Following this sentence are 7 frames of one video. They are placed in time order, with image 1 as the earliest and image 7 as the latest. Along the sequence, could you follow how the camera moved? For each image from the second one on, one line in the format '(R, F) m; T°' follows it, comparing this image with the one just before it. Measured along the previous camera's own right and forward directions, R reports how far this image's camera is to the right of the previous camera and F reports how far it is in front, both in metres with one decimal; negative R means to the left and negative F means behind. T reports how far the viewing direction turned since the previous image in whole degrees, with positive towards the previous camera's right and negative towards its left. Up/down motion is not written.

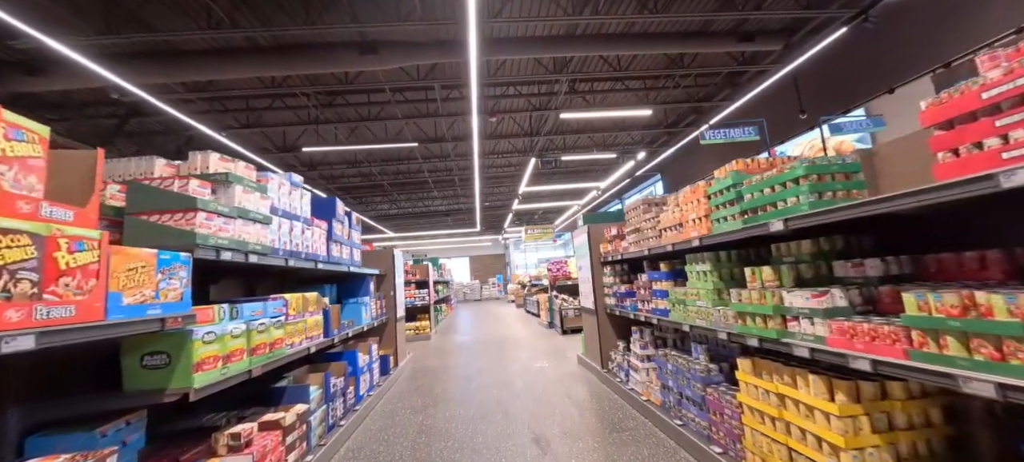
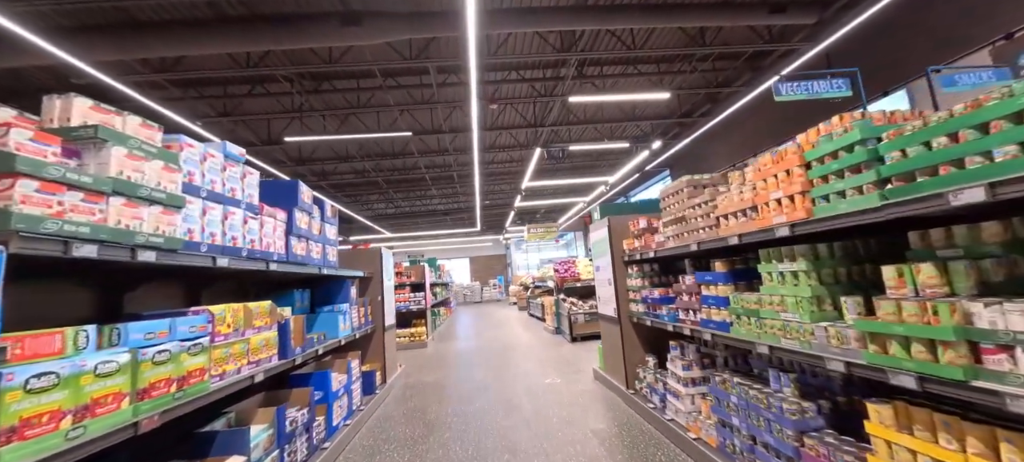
(-0.1, +0.6) m; 0°
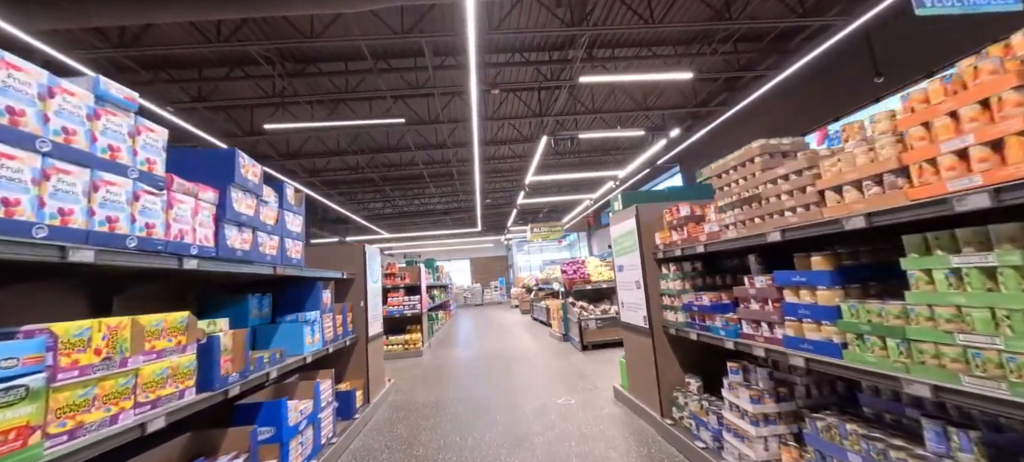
(0.0, +0.6) m; 0°
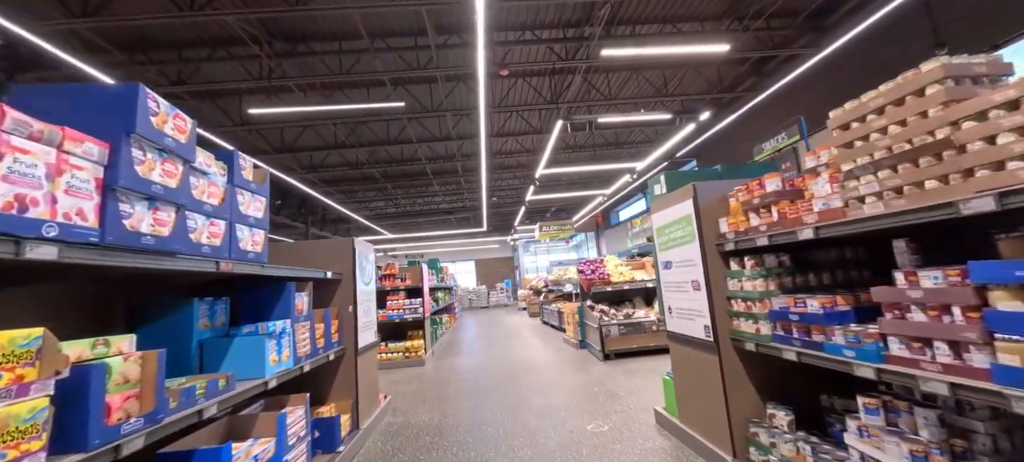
(-0.1, +0.6) m; -1°
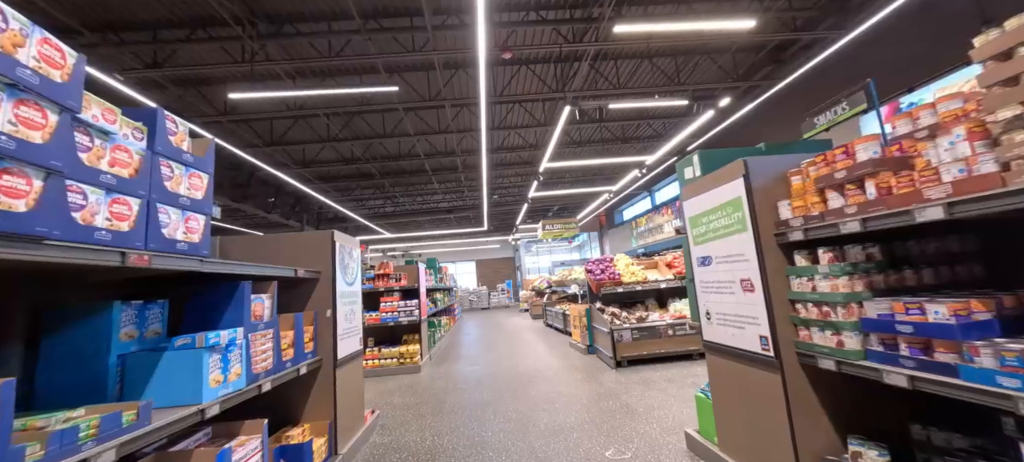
(0.0, +0.4) m; 0°
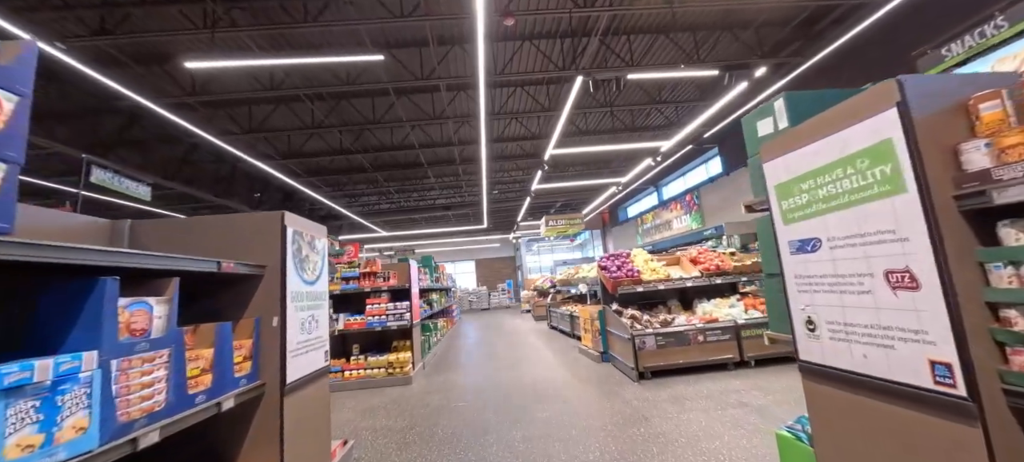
(0.0, +0.6) m; 0°
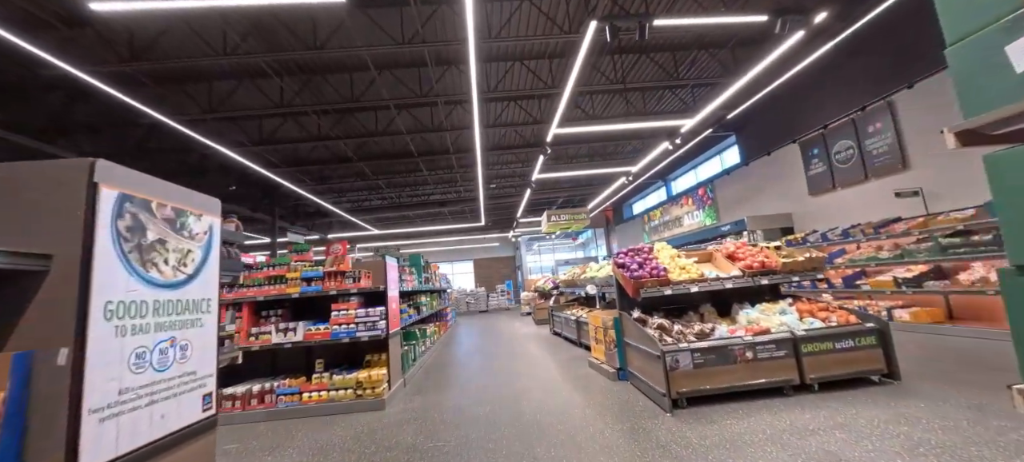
(0.0, +0.8) m; 0°
